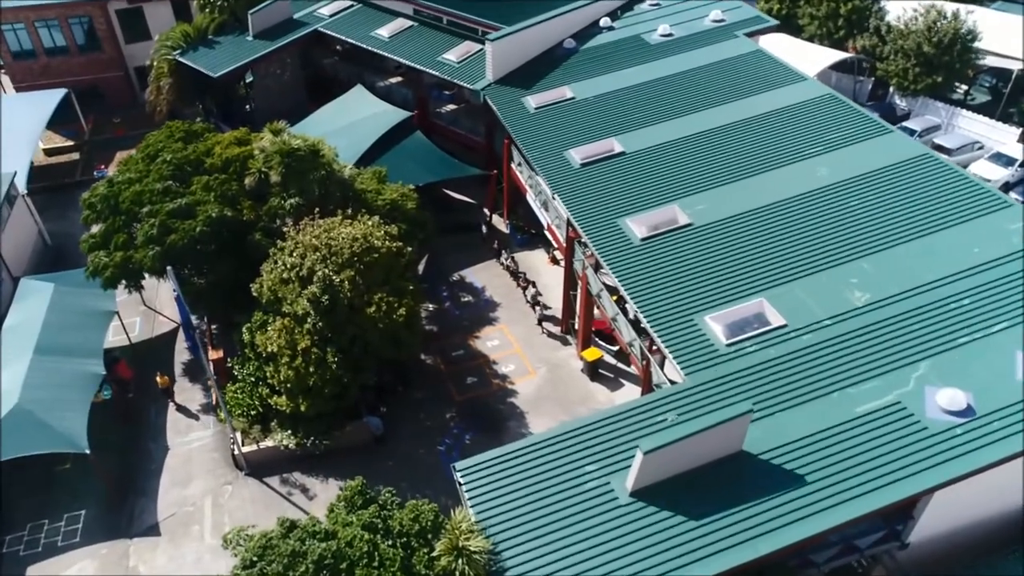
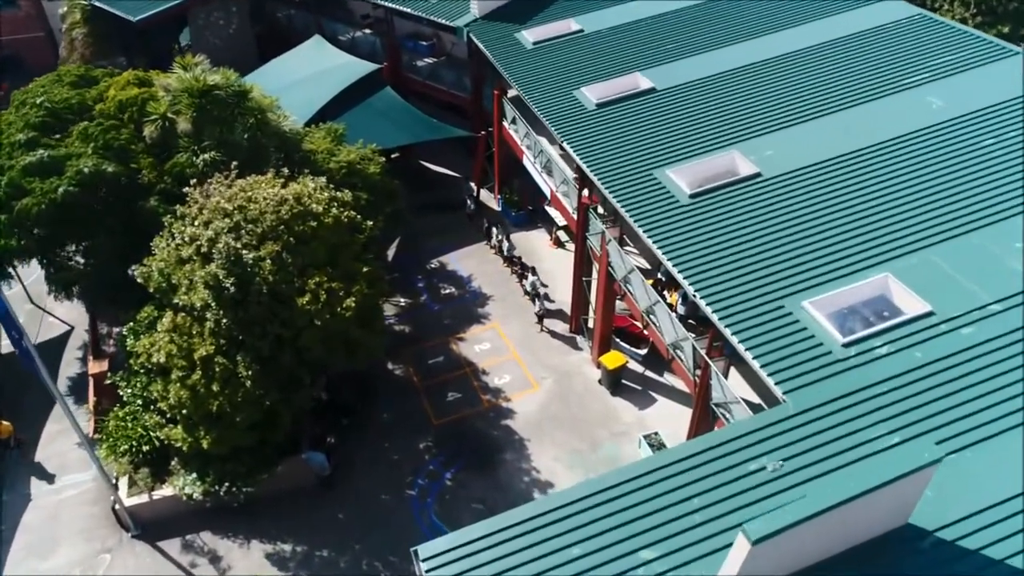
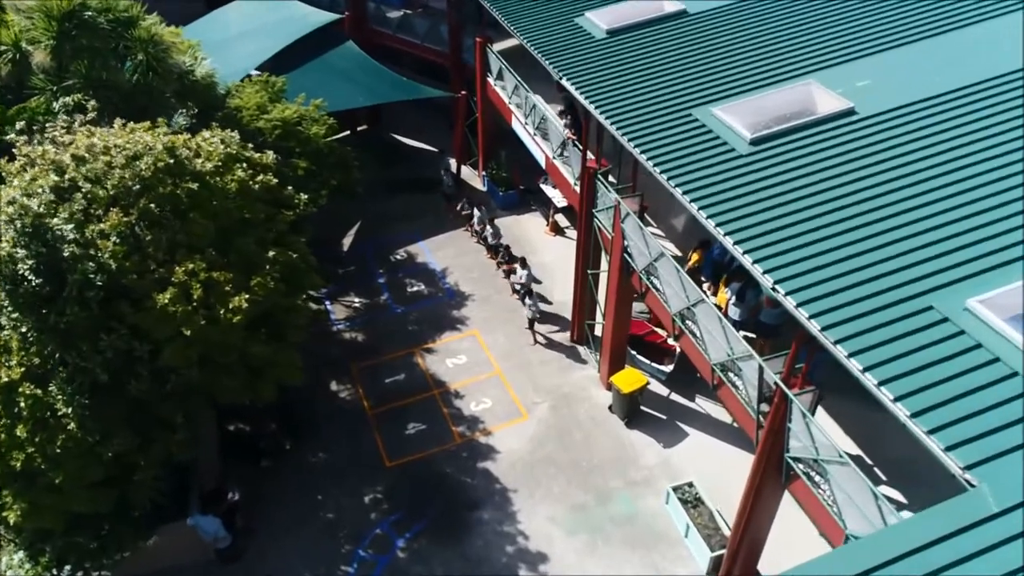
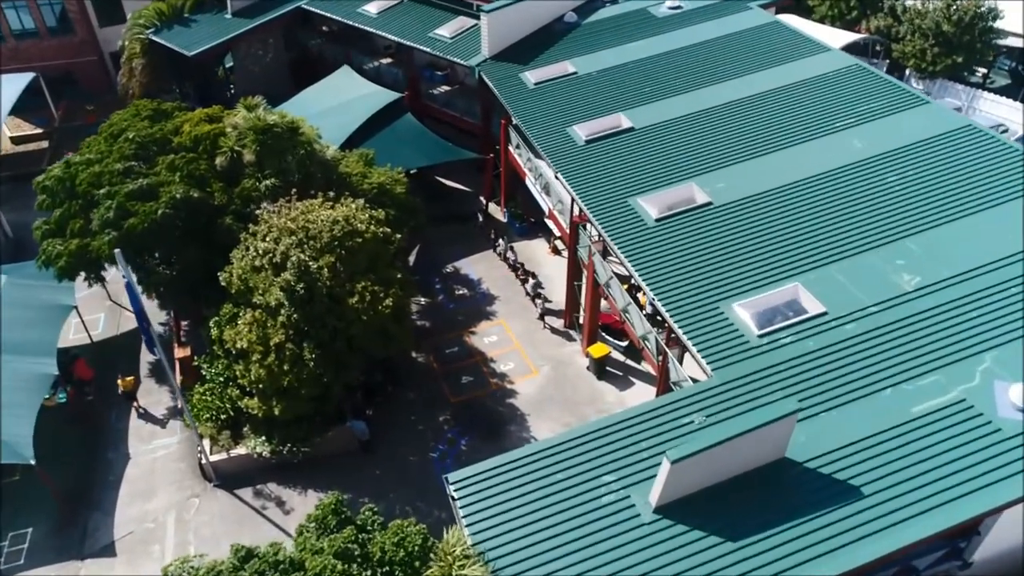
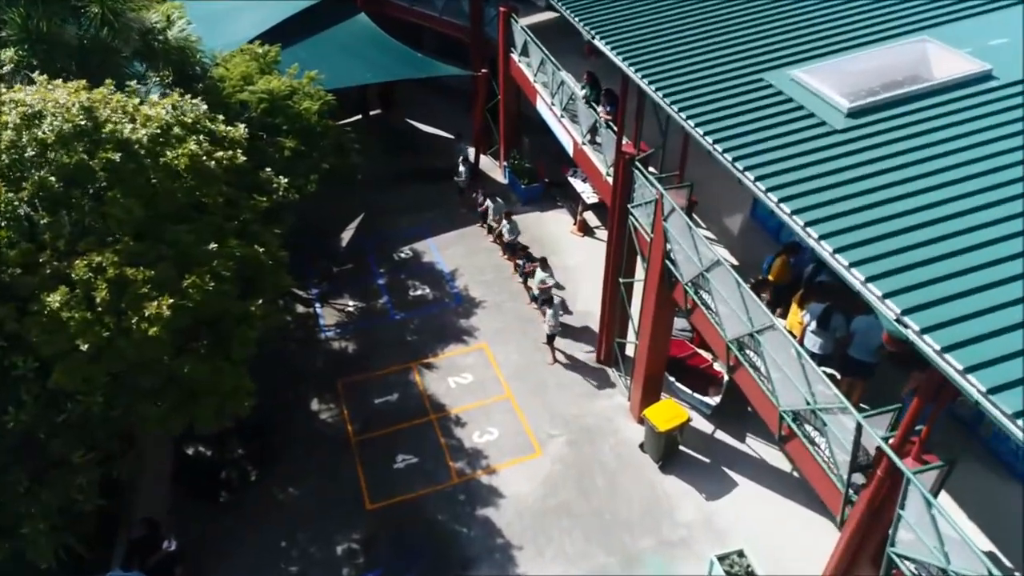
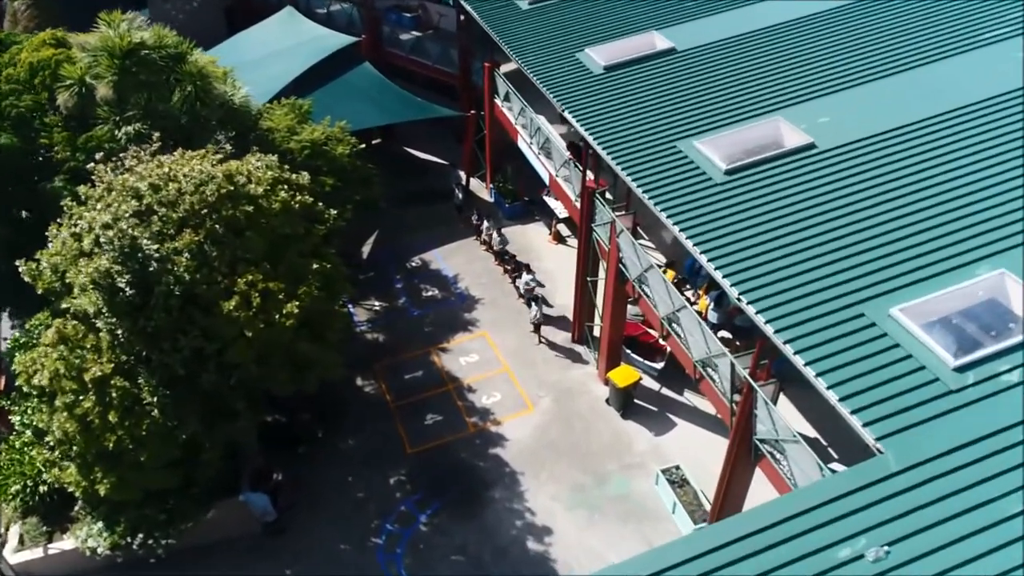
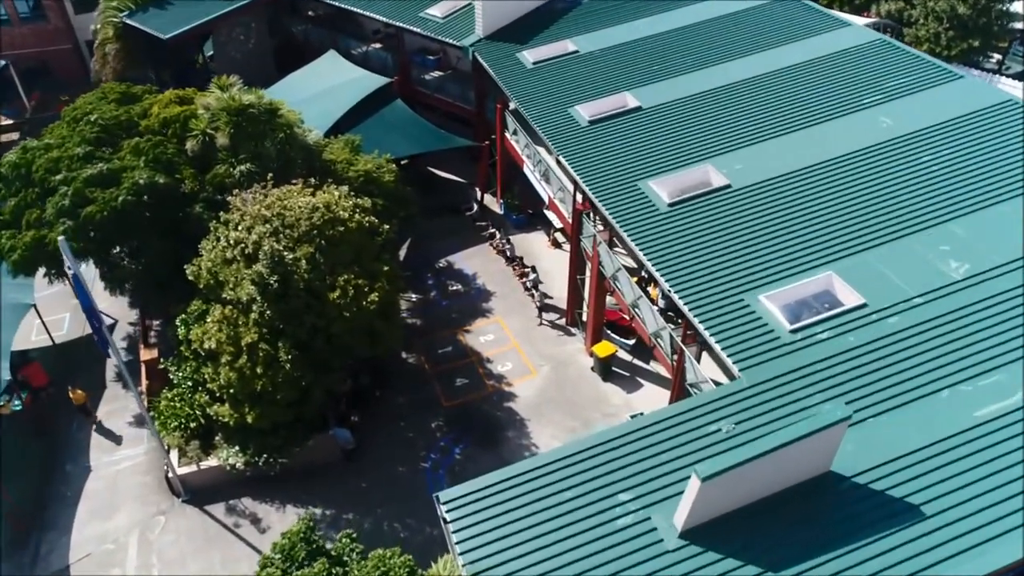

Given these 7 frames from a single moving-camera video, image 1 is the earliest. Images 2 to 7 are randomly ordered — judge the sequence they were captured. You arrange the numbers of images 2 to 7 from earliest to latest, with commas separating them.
4, 7, 2, 6, 3, 5
